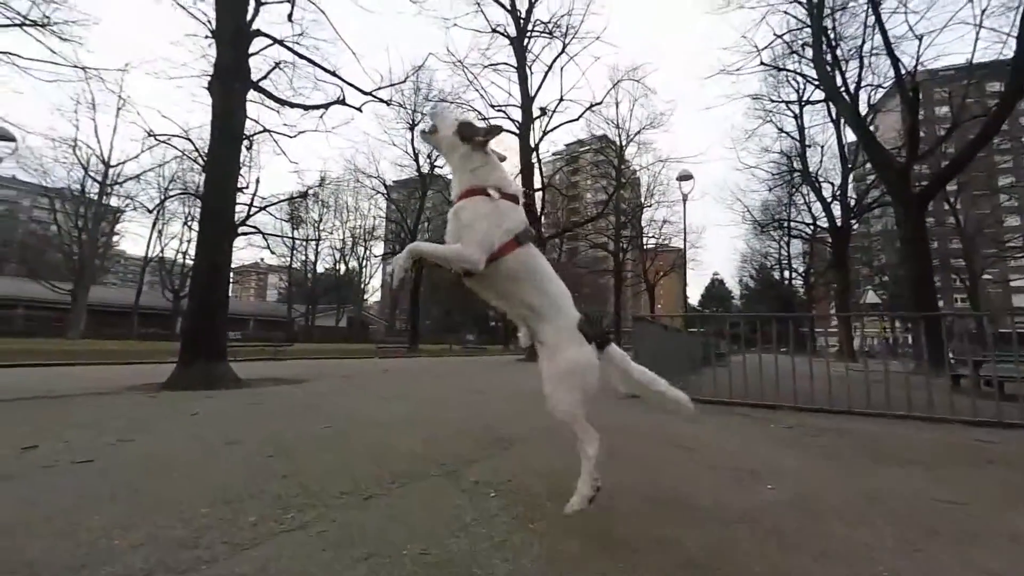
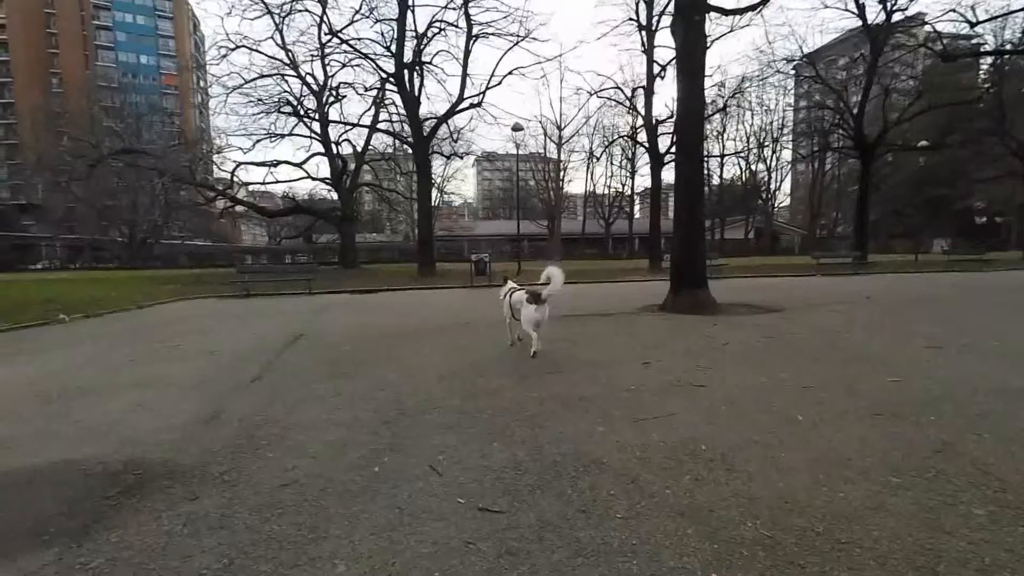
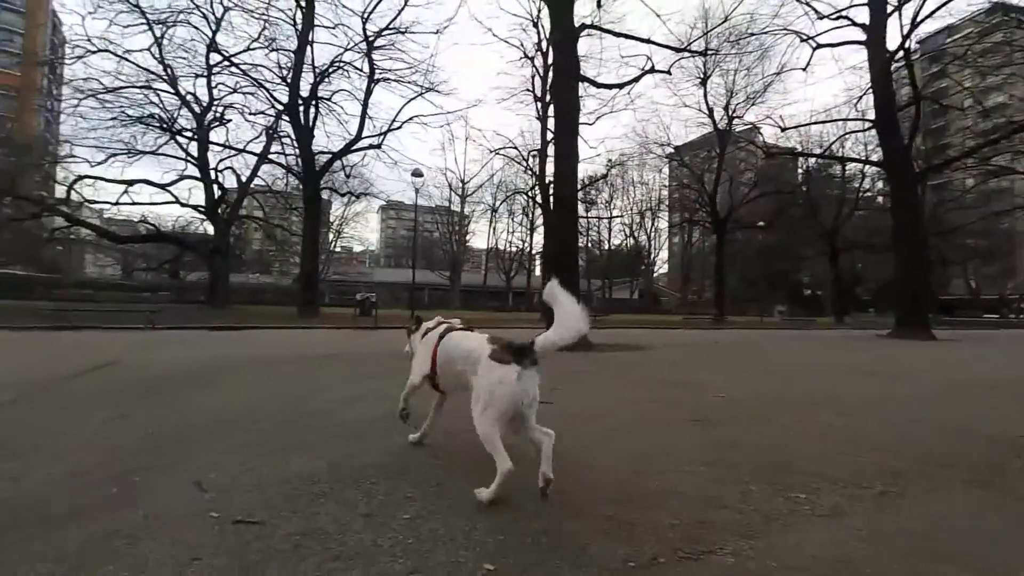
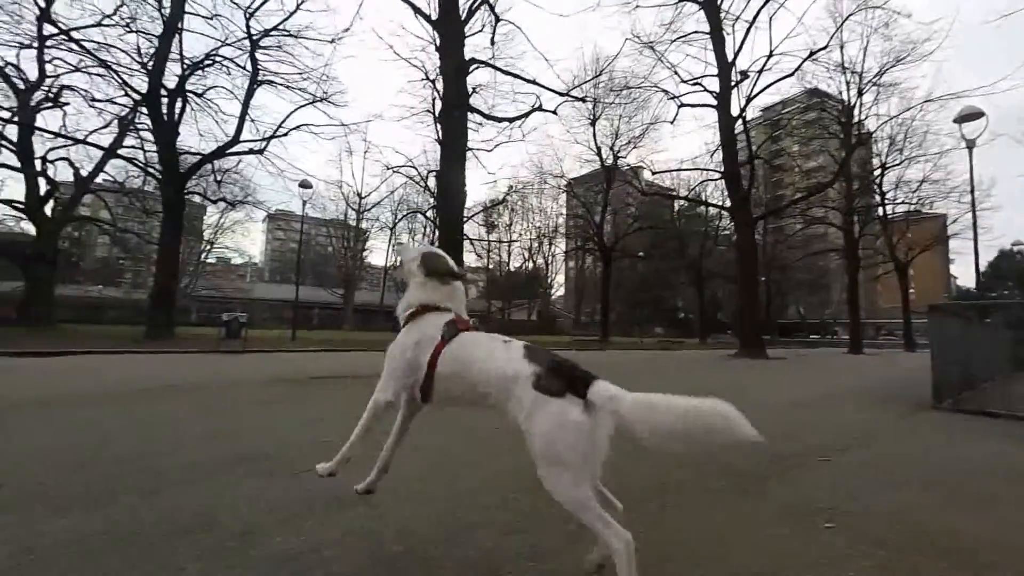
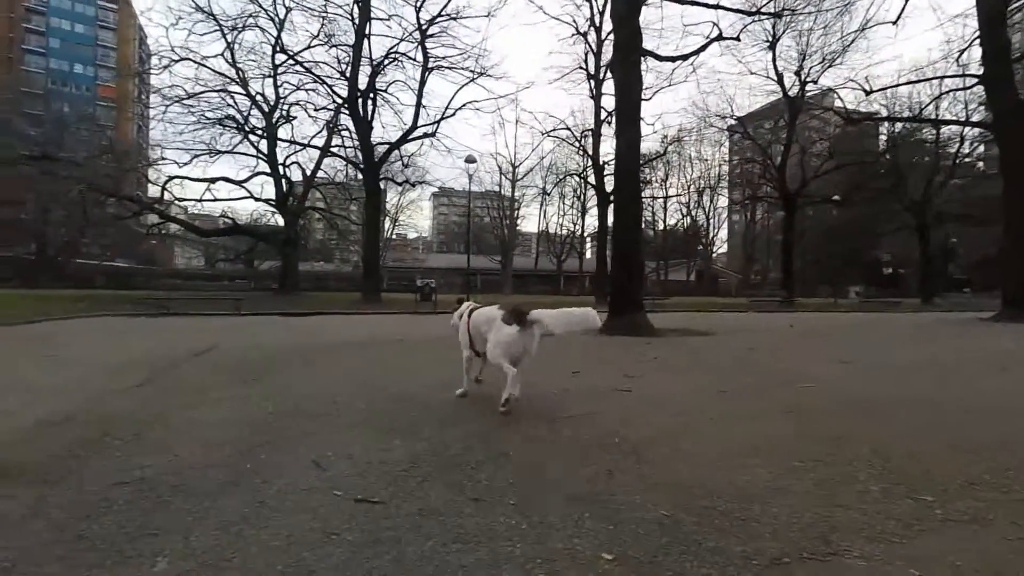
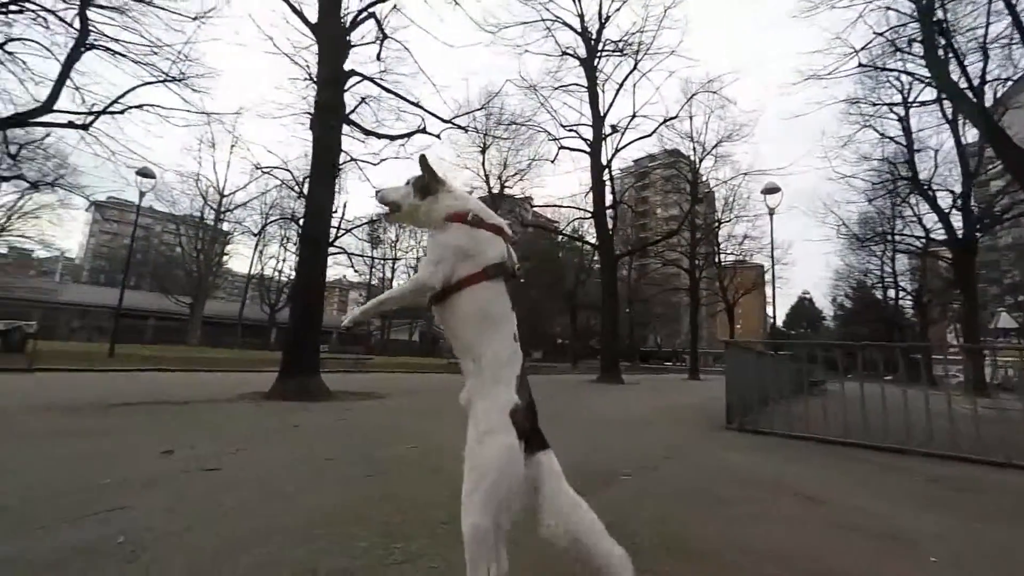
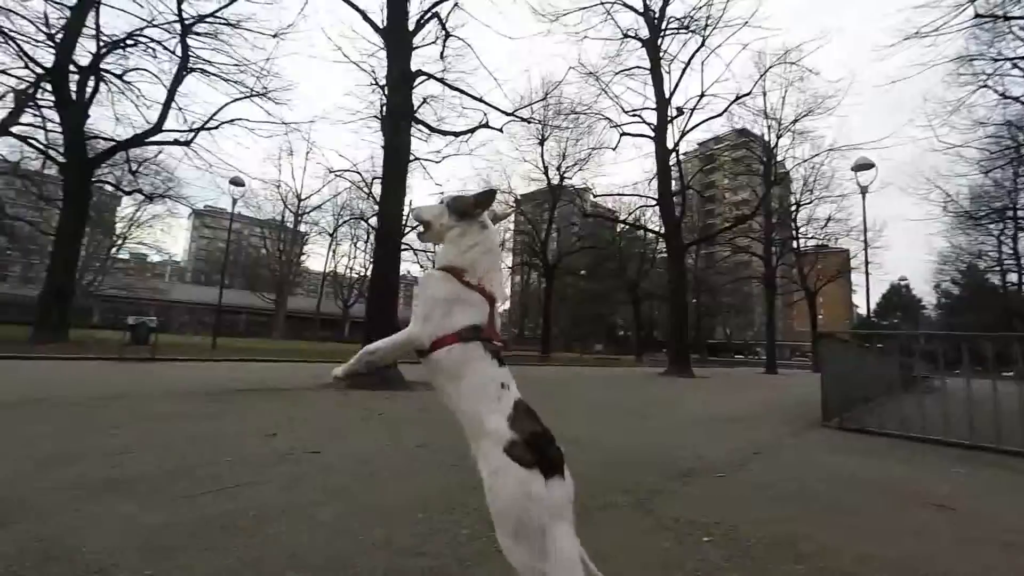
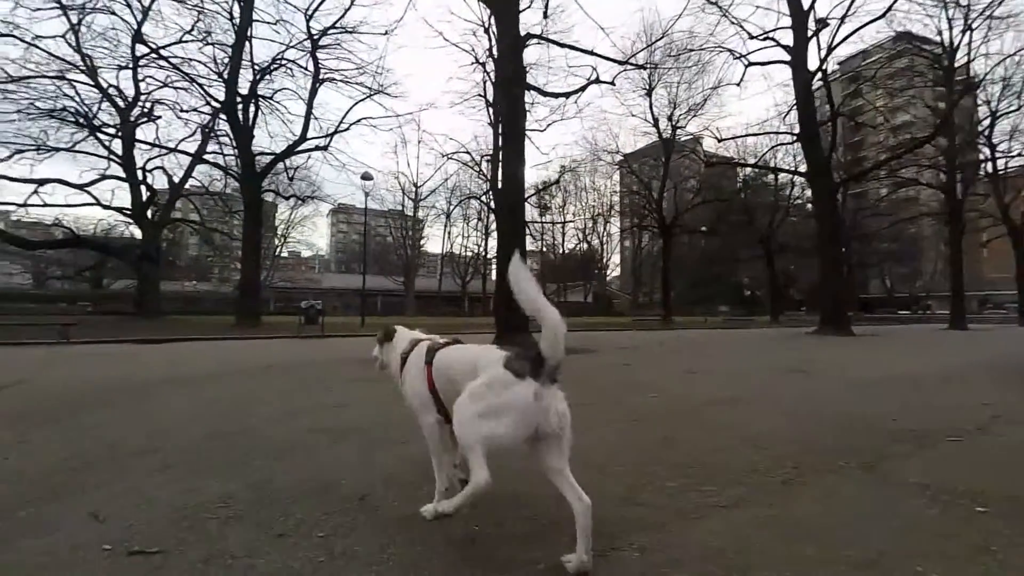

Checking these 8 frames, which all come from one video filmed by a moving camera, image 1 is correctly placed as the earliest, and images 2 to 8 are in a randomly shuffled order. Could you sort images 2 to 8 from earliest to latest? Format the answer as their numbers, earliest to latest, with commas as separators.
6, 7, 4, 8, 3, 5, 2
